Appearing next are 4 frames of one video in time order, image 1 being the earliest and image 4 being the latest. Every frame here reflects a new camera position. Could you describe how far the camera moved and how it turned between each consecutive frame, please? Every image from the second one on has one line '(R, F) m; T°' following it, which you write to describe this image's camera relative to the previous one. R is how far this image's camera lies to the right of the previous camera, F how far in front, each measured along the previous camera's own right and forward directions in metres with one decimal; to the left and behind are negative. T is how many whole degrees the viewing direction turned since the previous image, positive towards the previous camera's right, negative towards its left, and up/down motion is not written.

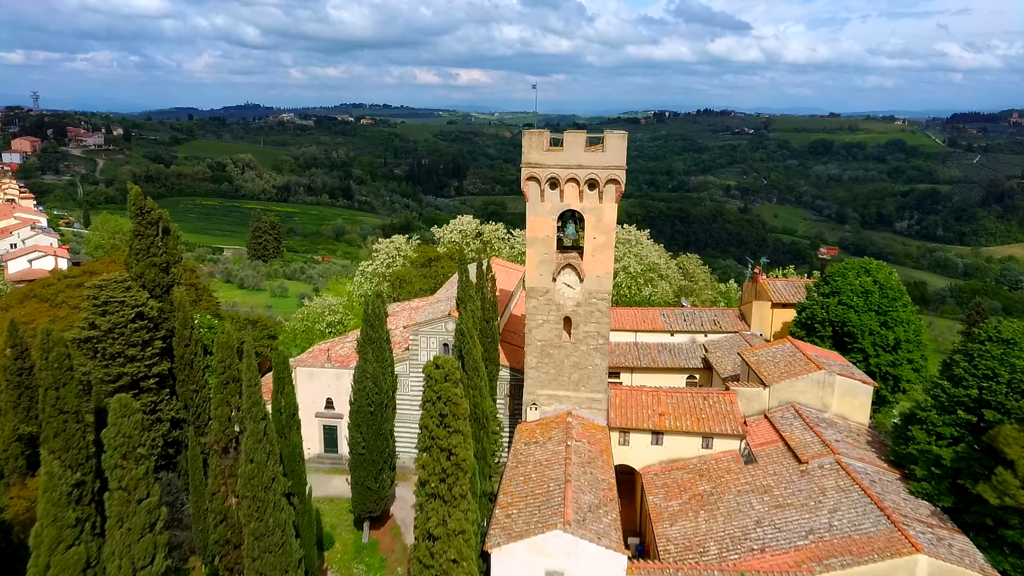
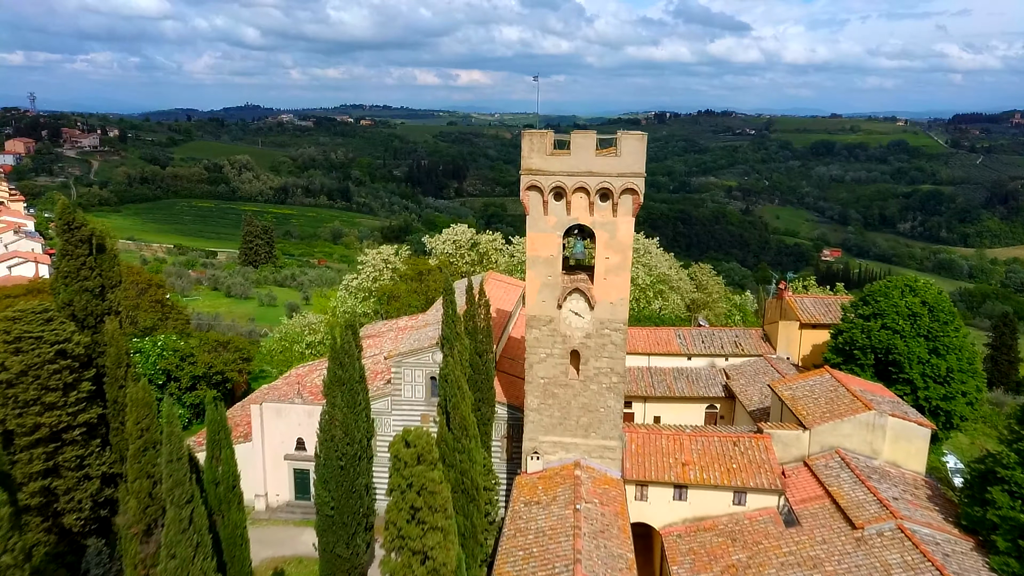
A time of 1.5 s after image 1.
(+0.1, +3.3) m; 0°
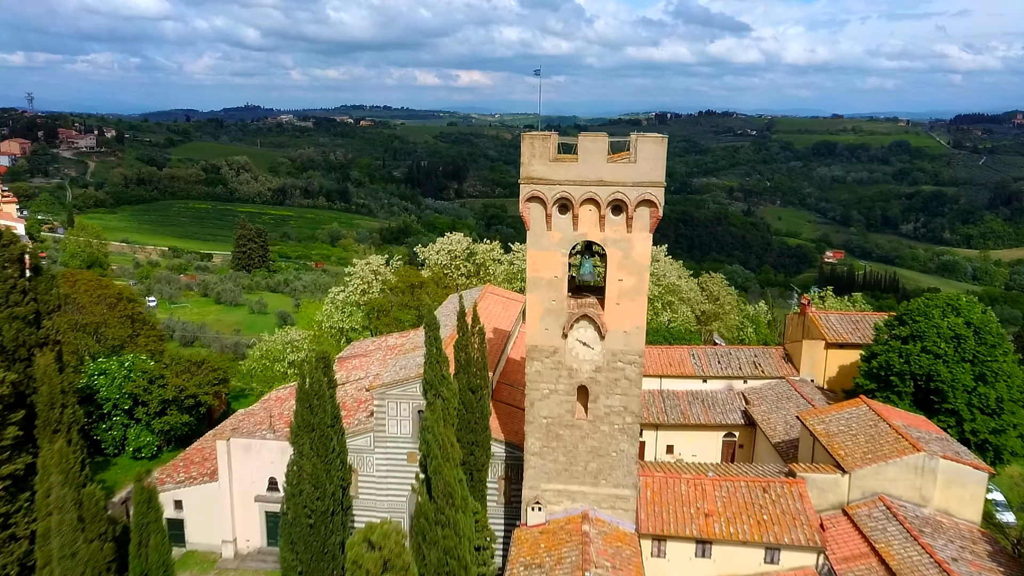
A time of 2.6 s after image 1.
(0.0, +2.4) m; 0°
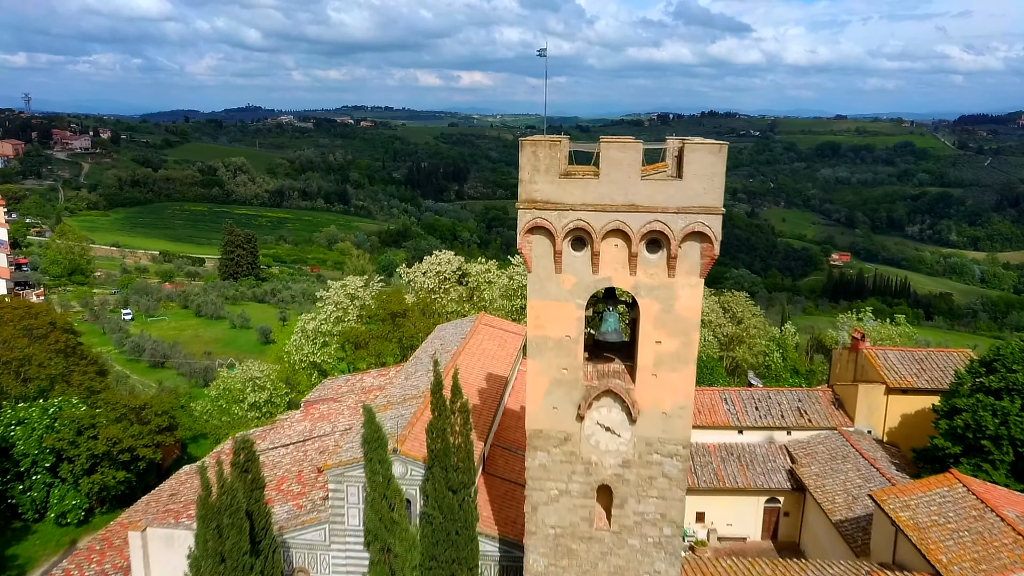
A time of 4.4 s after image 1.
(+0.1, +4.3) m; 0°
